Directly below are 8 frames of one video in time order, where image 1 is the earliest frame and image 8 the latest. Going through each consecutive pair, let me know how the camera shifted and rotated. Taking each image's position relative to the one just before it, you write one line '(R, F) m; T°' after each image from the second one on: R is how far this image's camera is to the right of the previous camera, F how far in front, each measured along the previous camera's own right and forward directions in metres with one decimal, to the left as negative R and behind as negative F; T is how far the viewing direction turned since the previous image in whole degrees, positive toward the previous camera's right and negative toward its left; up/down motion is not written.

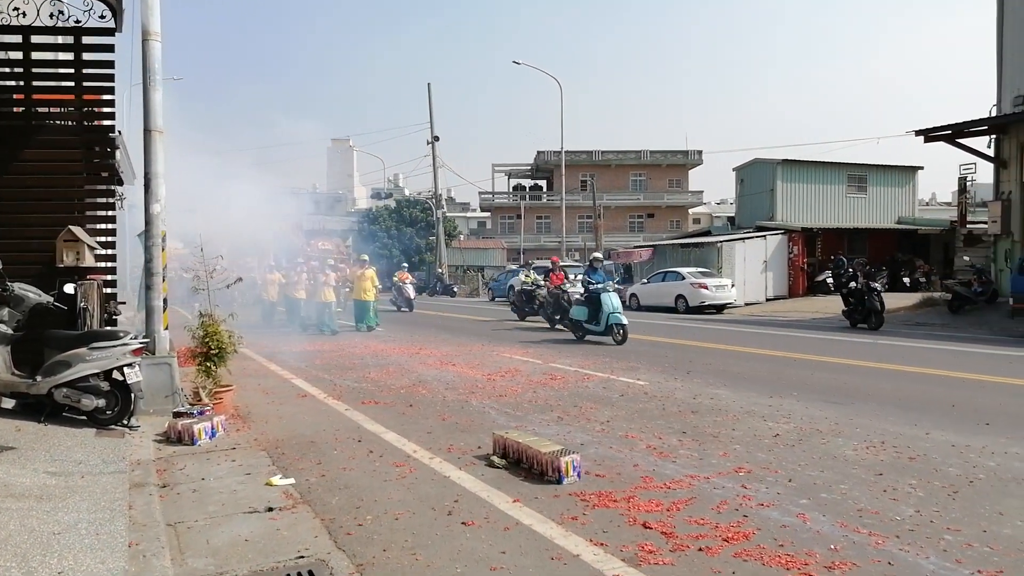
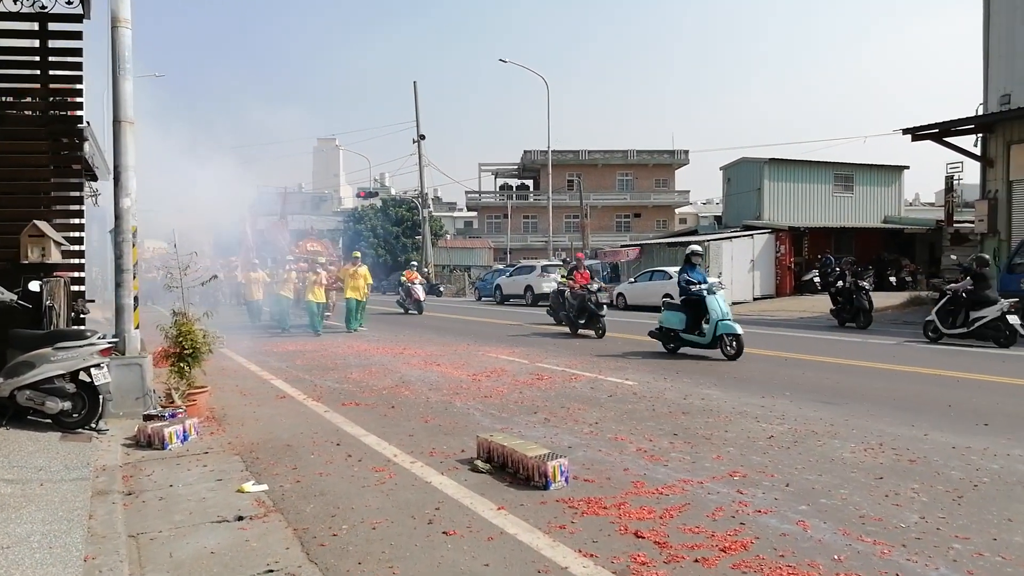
(0.0, +0.3) m; +1°
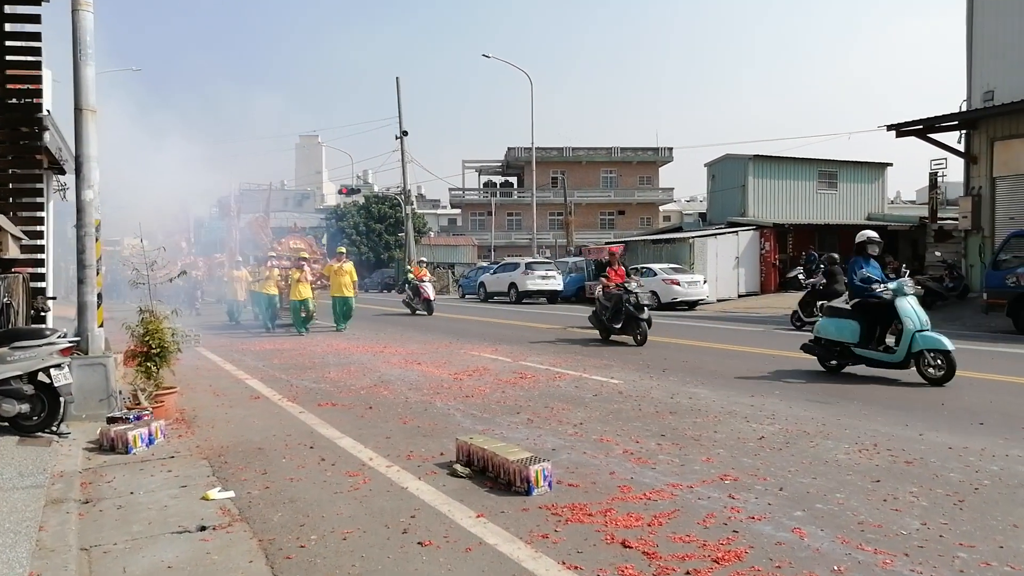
(0.0, +0.3) m; +1°
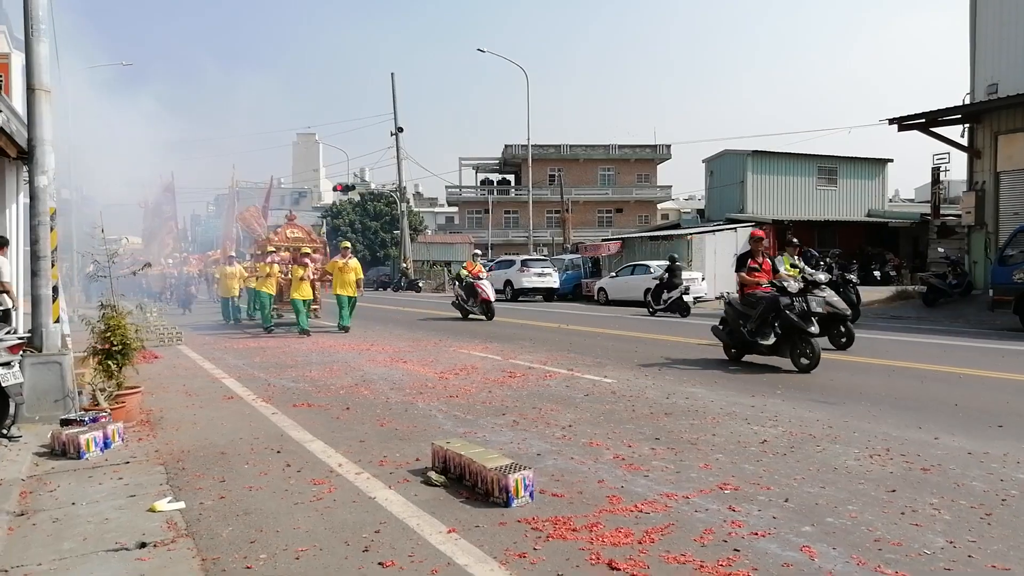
(+0.1, +0.5) m; 0°
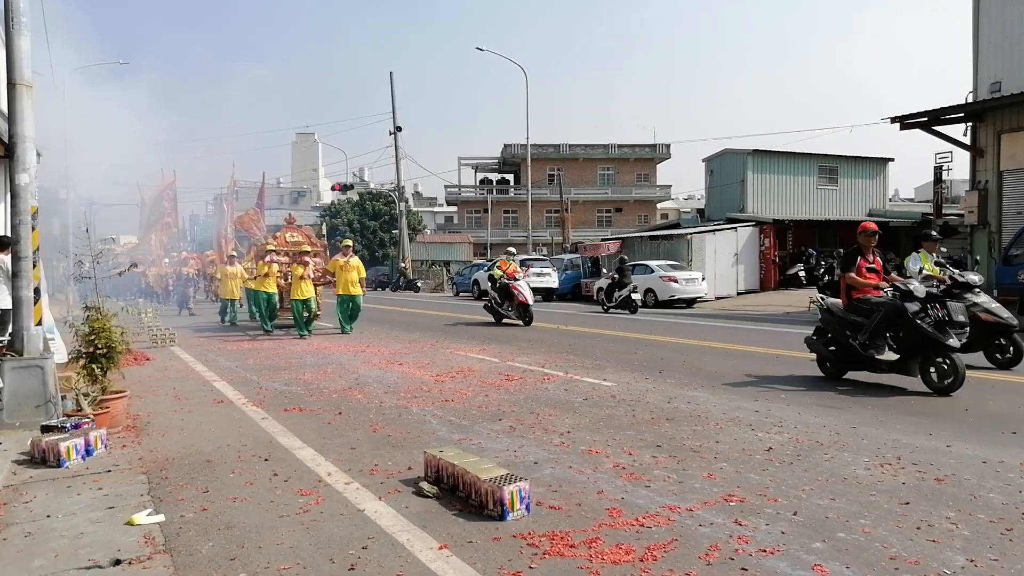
(0.0, +0.2) m; 0°
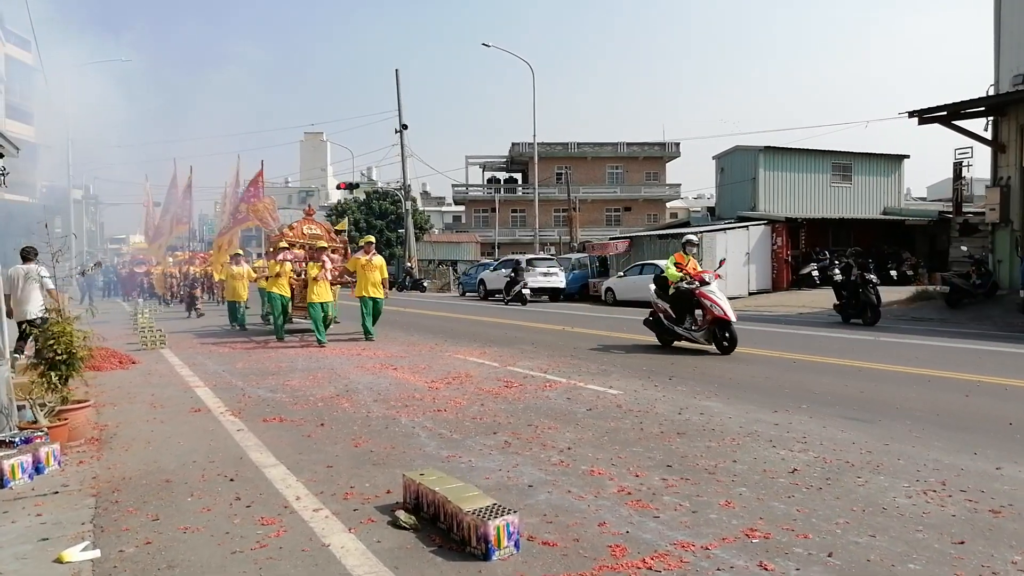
(+0.1, +0.6) m; -1°
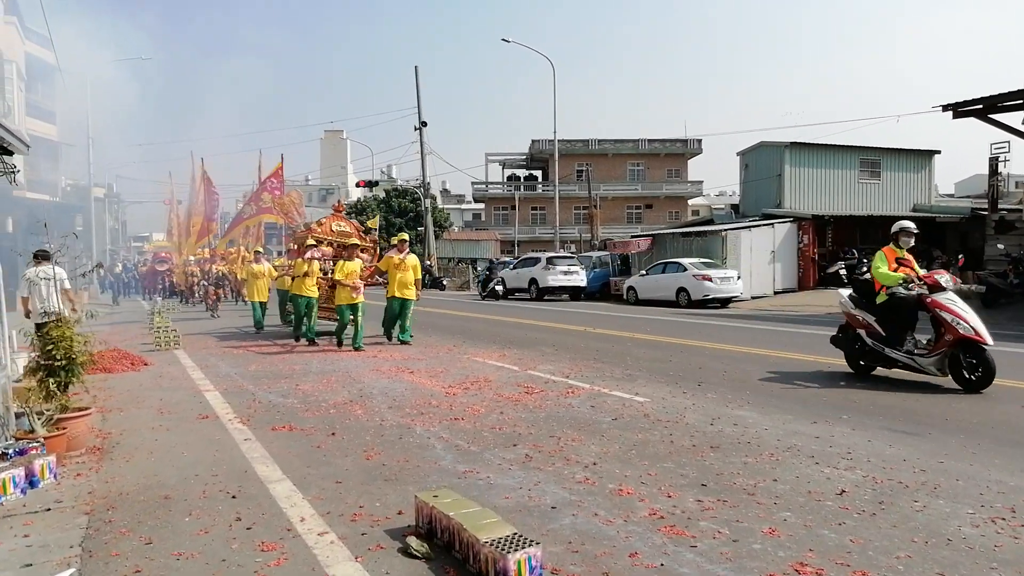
(0.0, +0.4) m; -1°
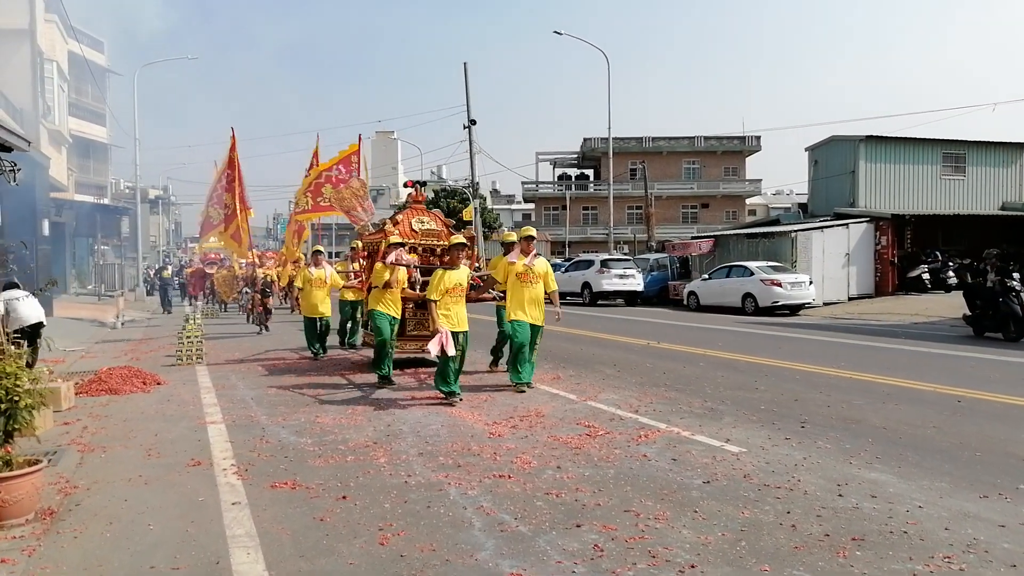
(-0.1, +1.6) m; -4°
